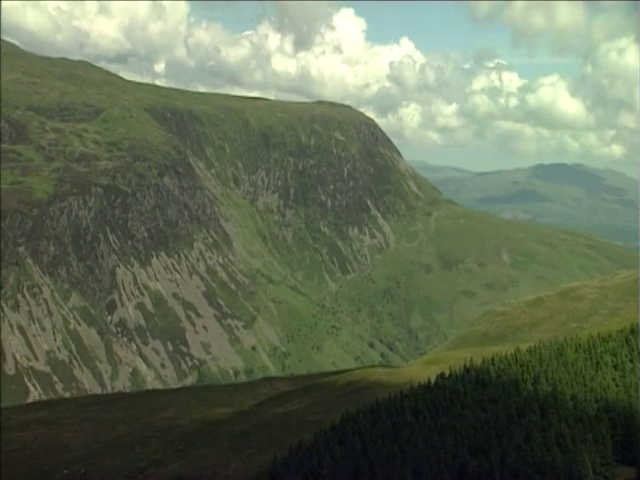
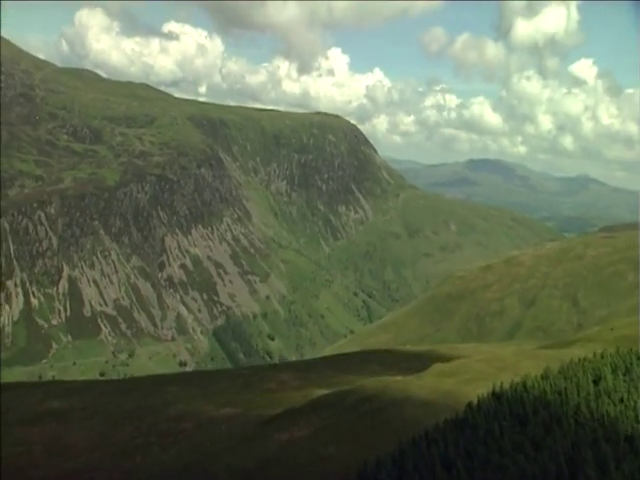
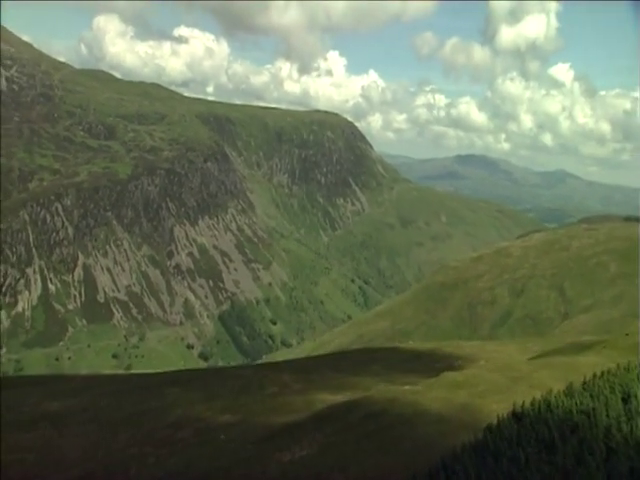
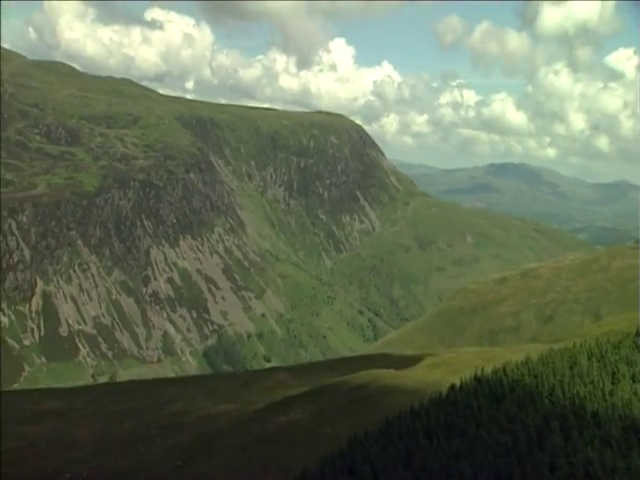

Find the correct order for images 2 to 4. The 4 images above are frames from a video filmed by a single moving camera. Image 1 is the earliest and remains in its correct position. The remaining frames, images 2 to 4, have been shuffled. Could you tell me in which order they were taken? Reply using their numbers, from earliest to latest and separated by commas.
4, 2, 3
